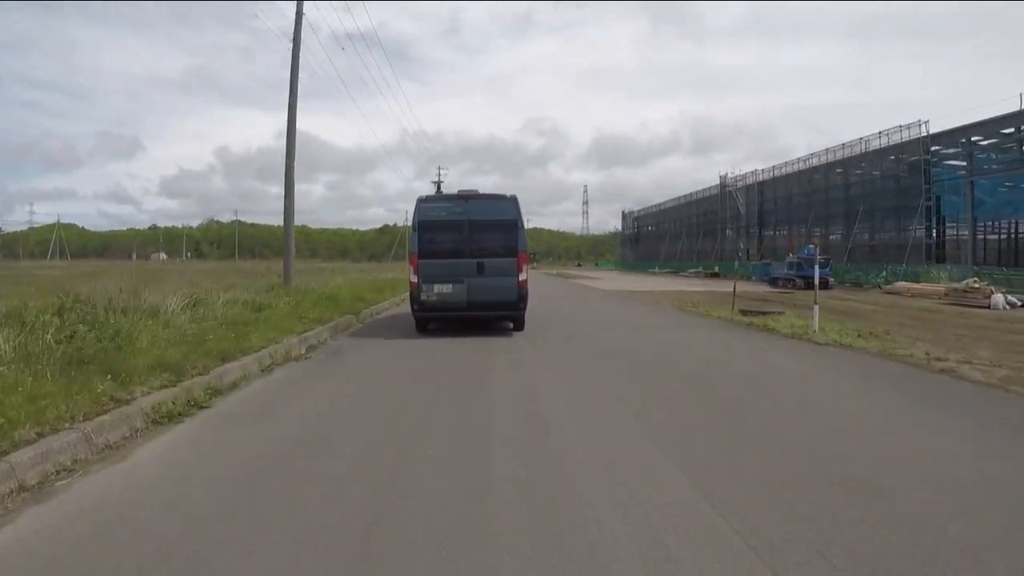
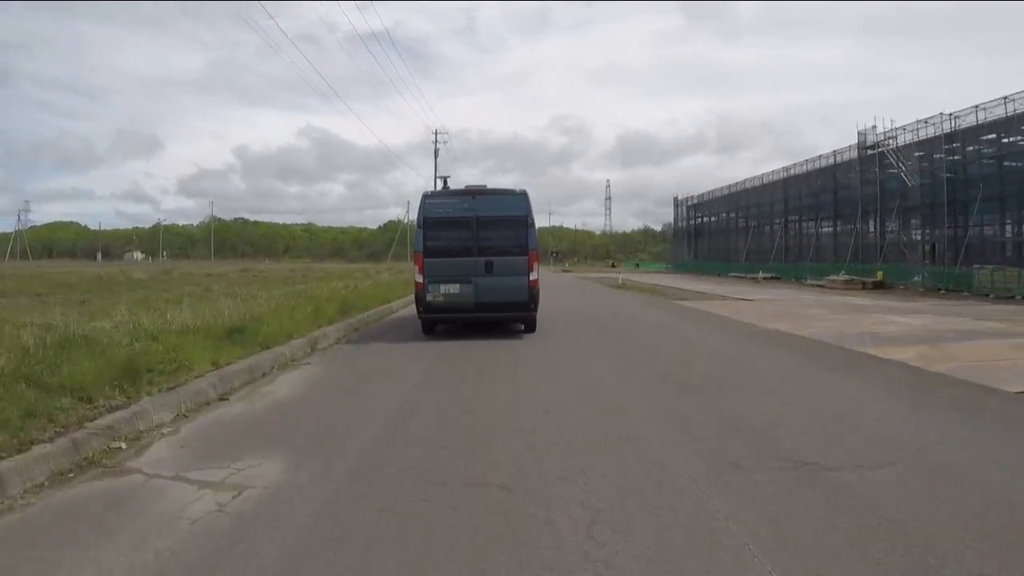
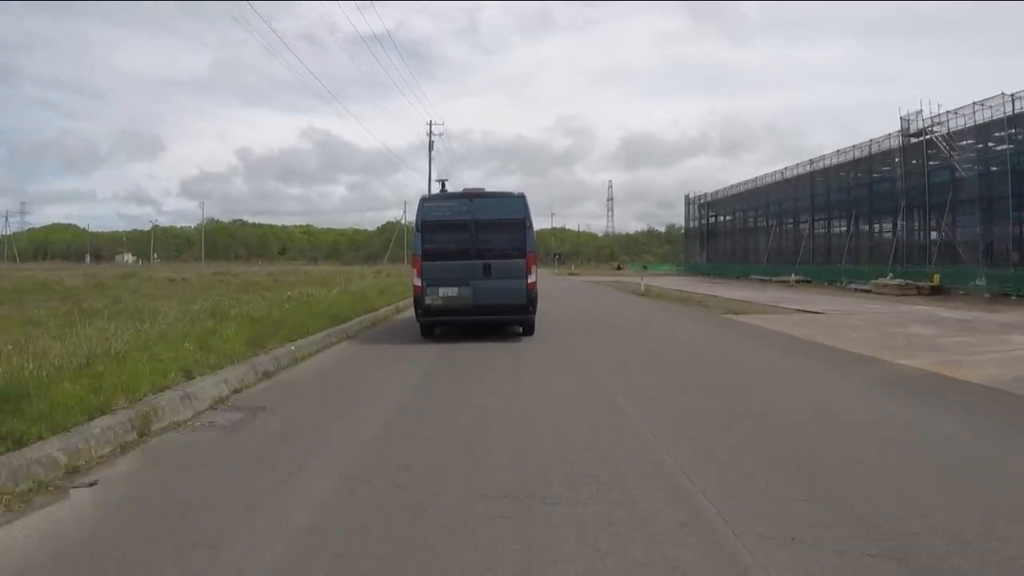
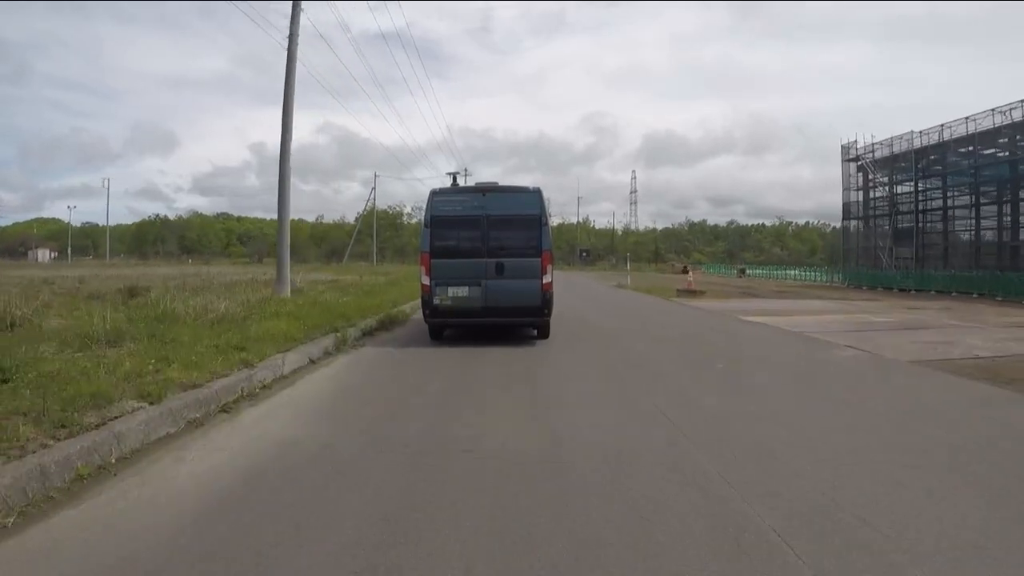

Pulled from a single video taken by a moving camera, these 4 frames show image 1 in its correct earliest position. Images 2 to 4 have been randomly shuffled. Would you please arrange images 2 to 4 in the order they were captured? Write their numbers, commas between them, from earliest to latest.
2, 3, 4
